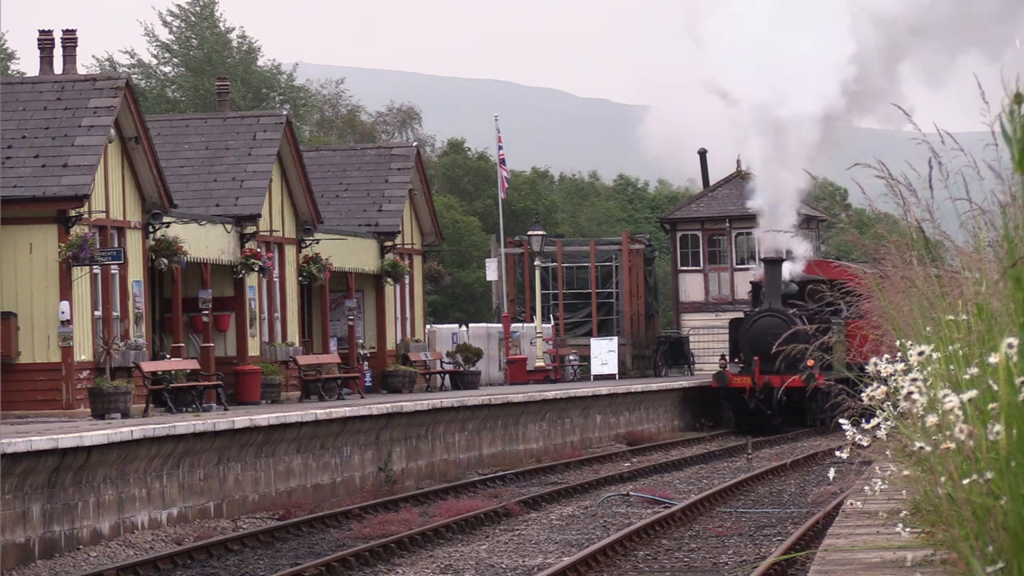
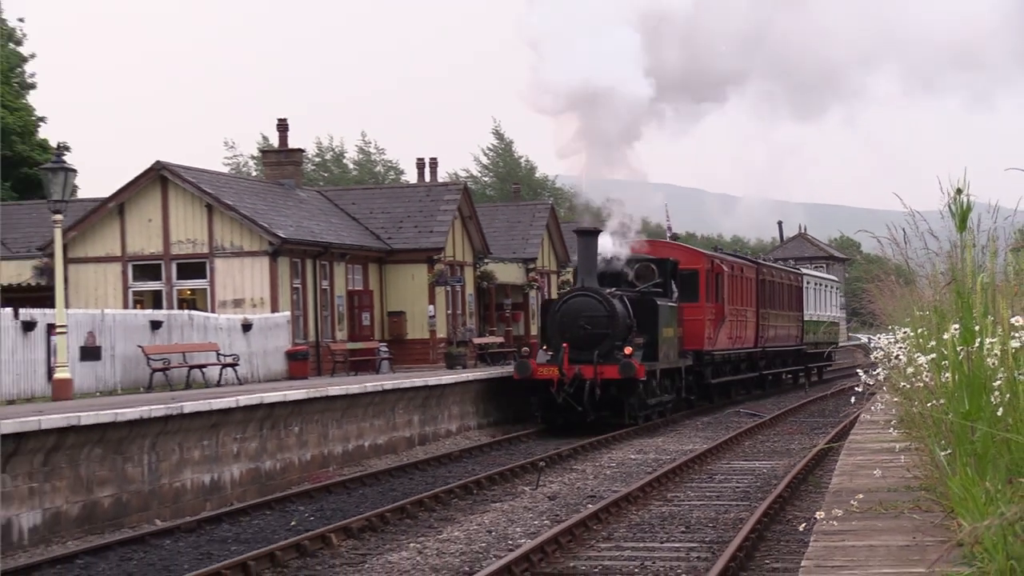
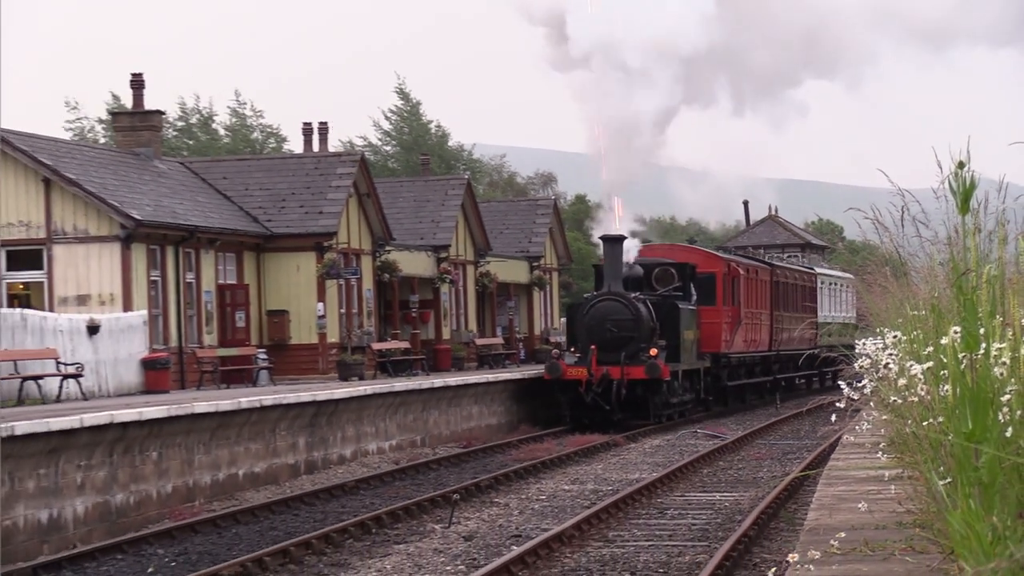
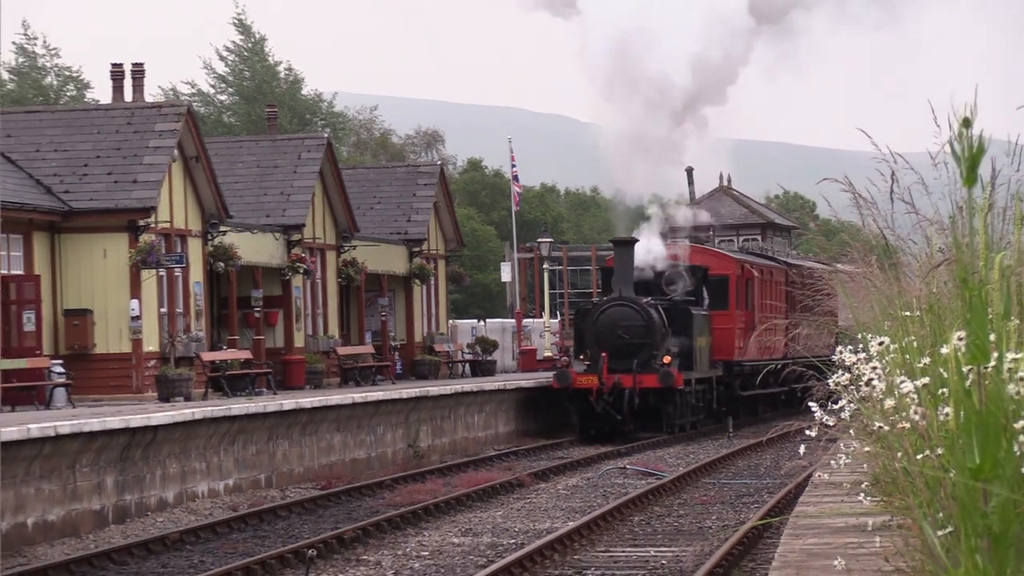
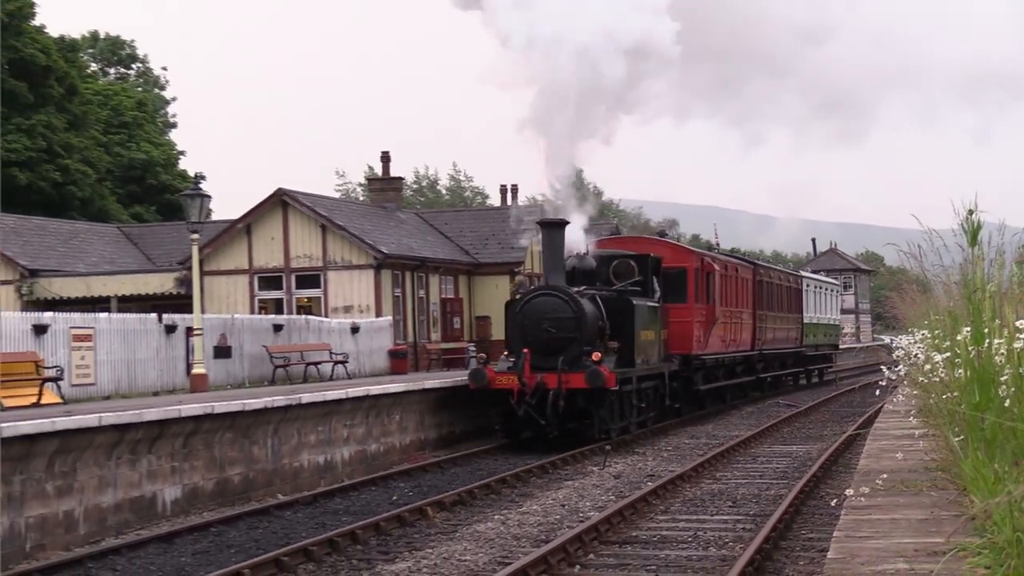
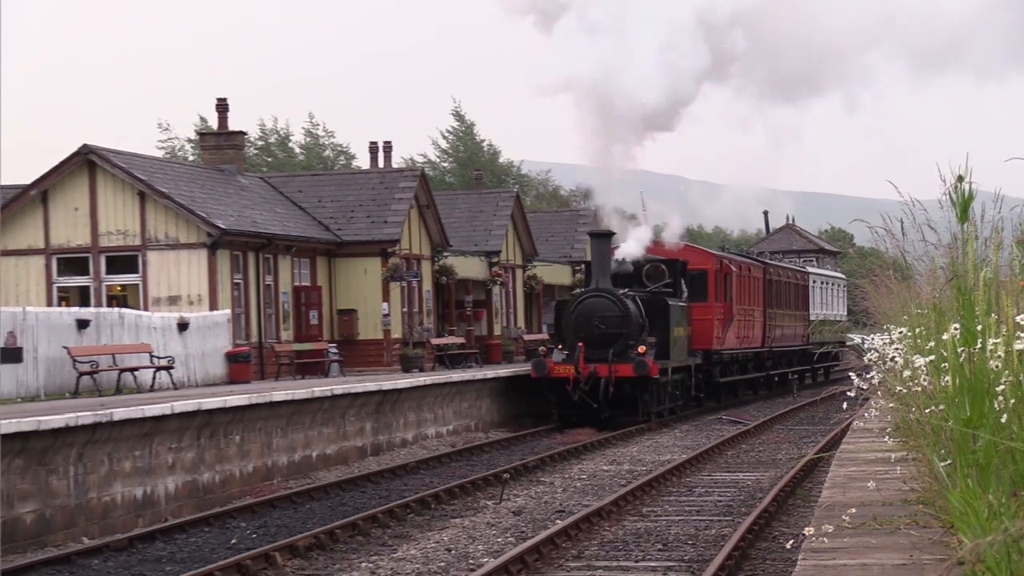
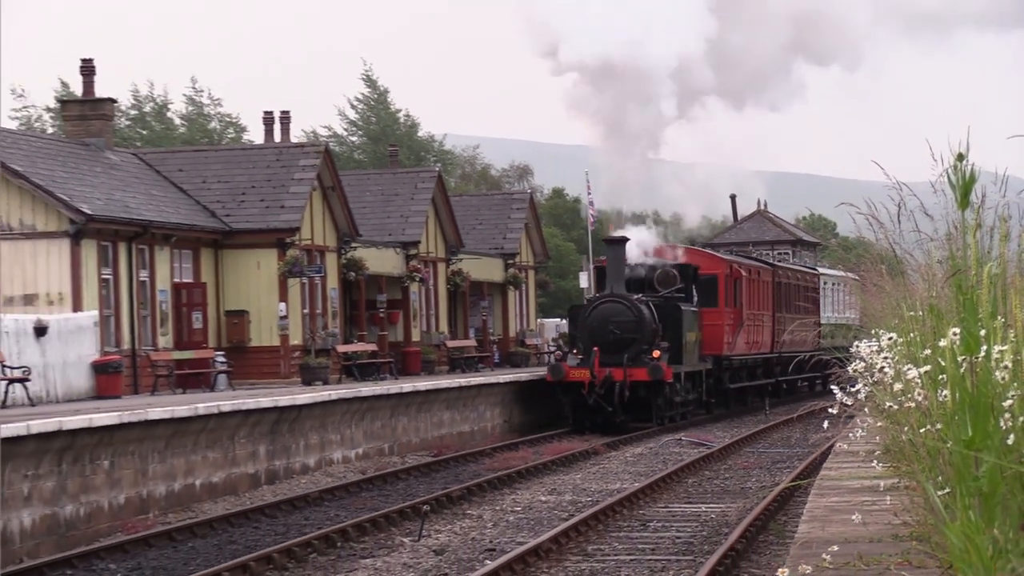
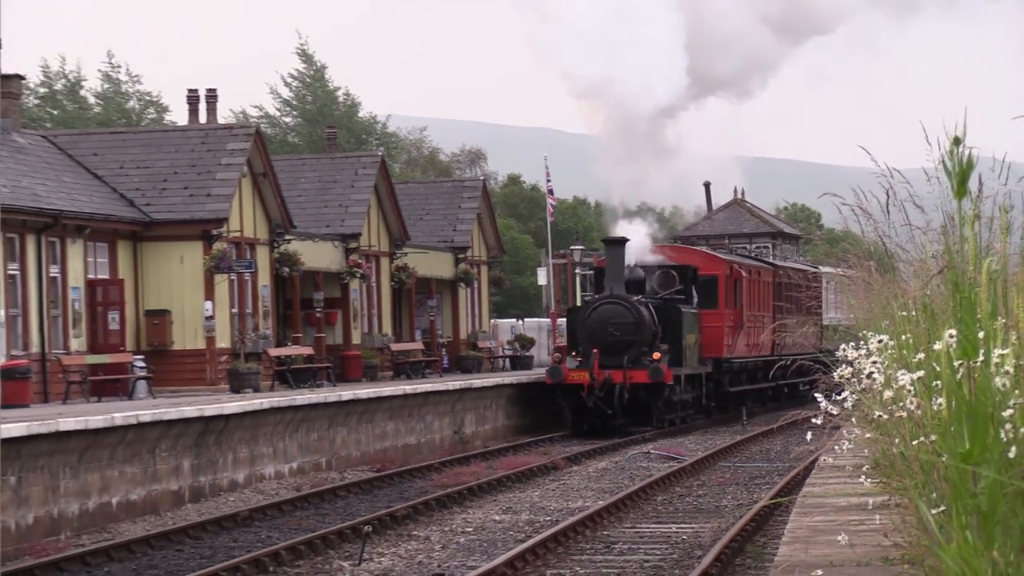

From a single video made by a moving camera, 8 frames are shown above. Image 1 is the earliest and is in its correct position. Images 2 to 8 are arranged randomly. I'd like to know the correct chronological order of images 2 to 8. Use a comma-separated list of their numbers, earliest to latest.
4, 8, 7, 3, 6, 2, 5
